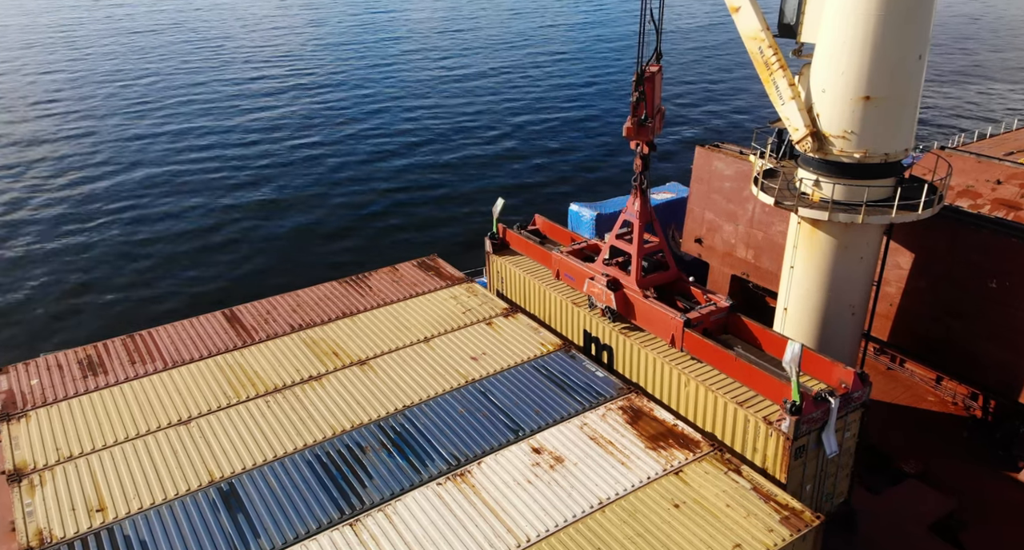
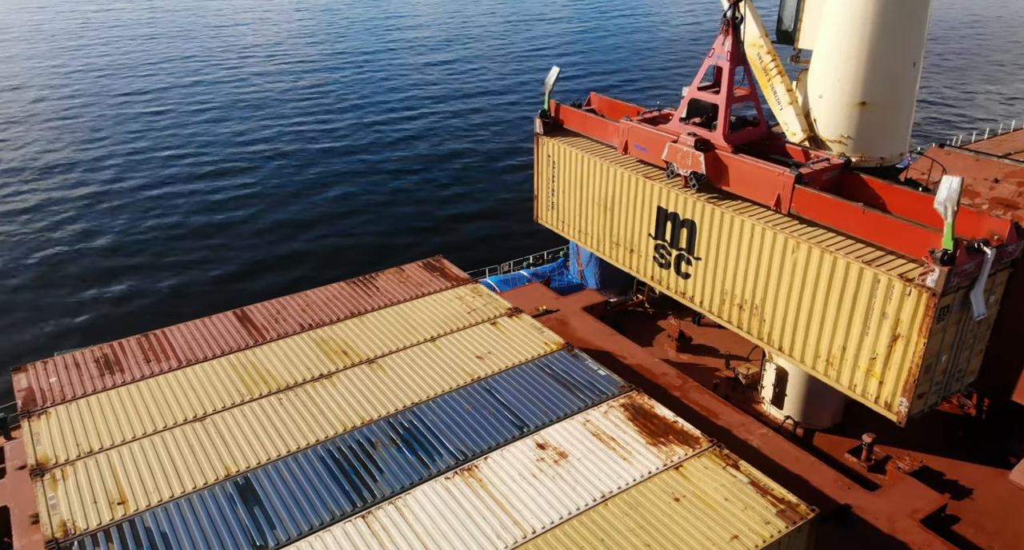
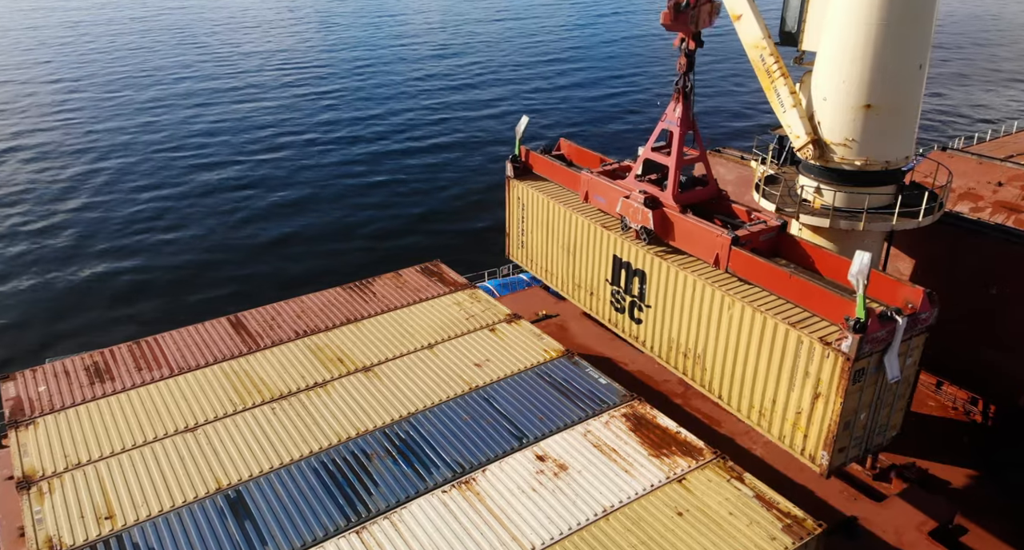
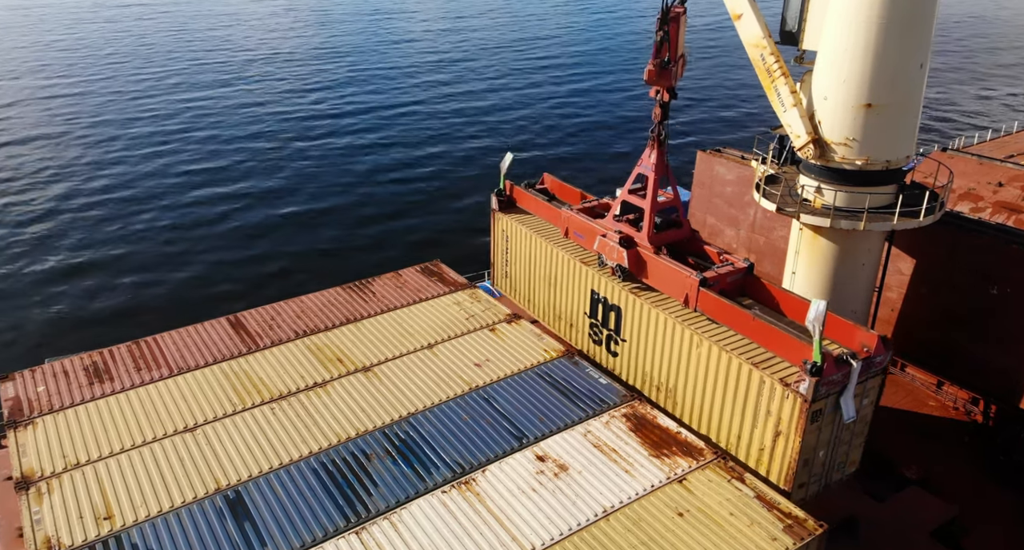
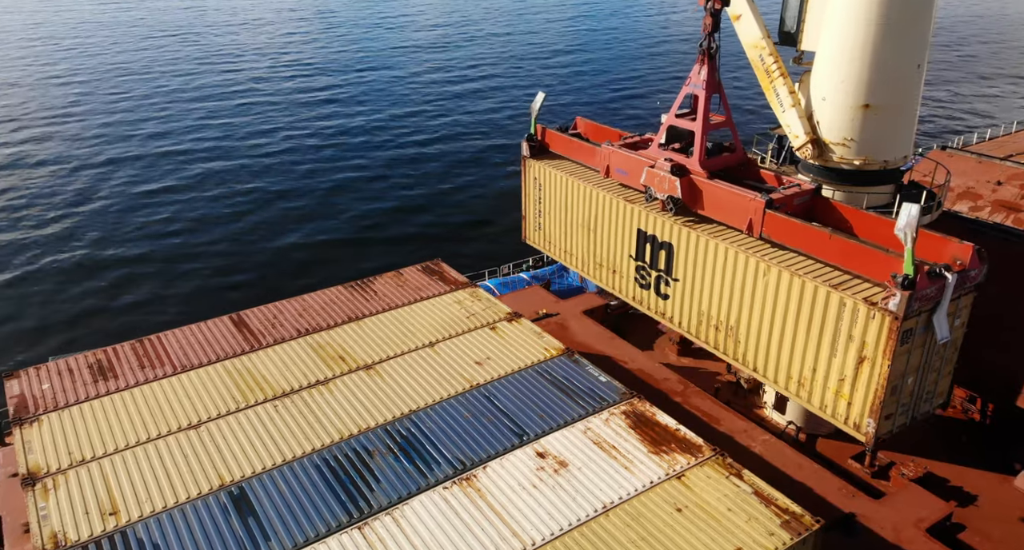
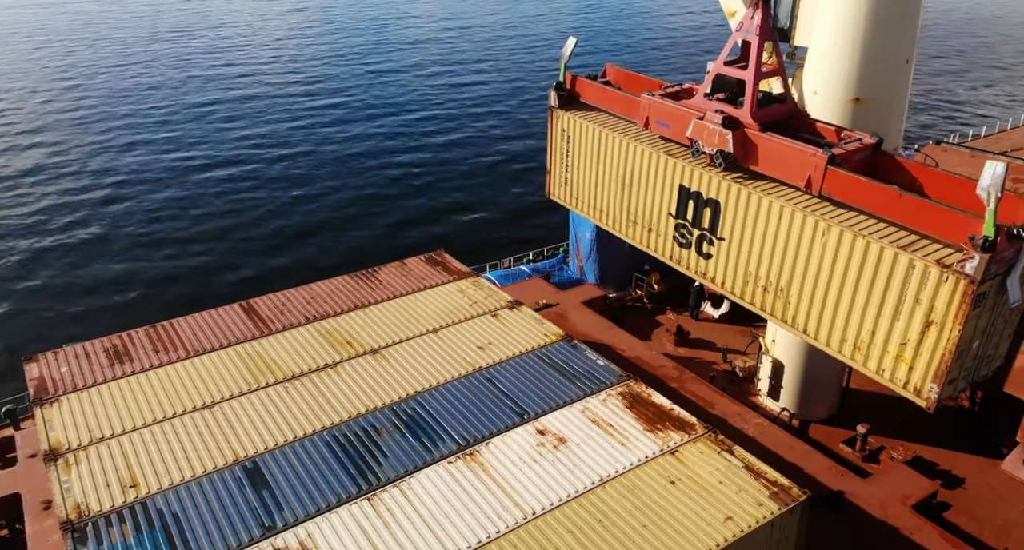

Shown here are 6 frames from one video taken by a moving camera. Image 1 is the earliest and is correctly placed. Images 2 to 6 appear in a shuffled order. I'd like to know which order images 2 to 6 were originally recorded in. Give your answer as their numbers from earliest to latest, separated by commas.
4, 3, 5, 2, 6
